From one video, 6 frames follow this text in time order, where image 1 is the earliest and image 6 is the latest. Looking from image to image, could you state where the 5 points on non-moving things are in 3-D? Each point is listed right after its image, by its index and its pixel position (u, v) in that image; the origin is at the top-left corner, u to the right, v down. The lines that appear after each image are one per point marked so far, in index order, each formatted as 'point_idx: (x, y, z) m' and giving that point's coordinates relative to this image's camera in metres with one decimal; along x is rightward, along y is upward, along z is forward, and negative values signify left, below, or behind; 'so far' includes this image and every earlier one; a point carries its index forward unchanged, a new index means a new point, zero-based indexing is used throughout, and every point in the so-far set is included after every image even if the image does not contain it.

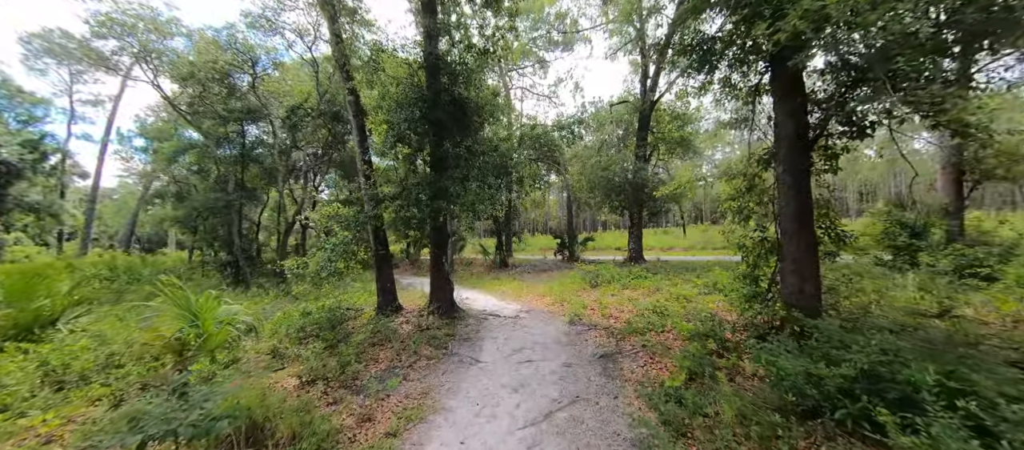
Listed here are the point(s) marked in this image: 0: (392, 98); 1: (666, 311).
0: (-2.8, +2.9, +8.3) m
1: (+3.3, -1.9, +7.7) m
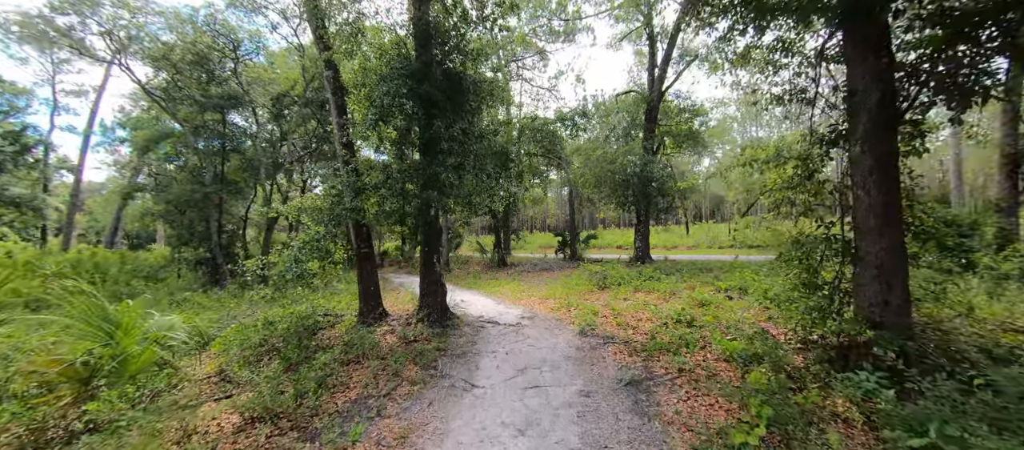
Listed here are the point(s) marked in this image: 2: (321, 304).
0: (-2.7, +3.0, +7.1) m
1: (+3.3, -1.8, +6.6) m
2: (-4.6, -1.9, +8.6) m
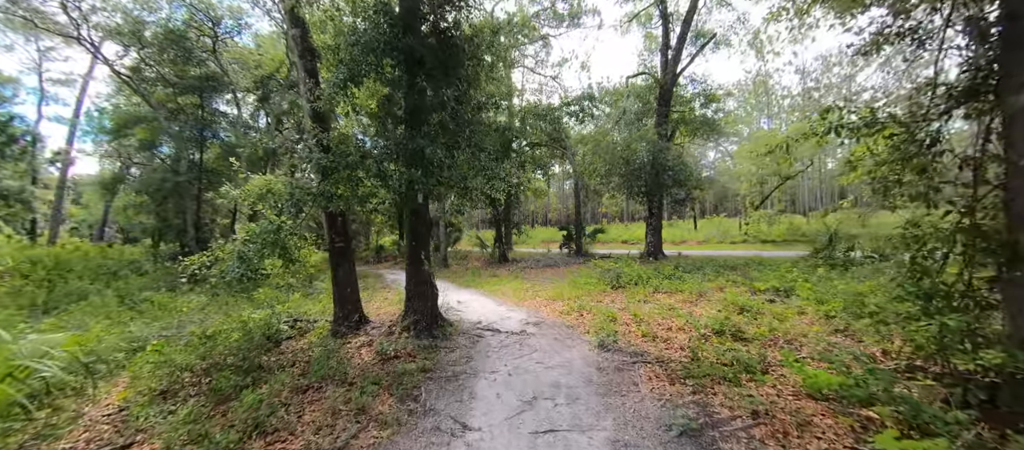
0: (-2.6, +3.2, +5.8) m
1: (+3.4, -1.6, +5.3) m
2: (-4.6, -1.7, +7.3) m
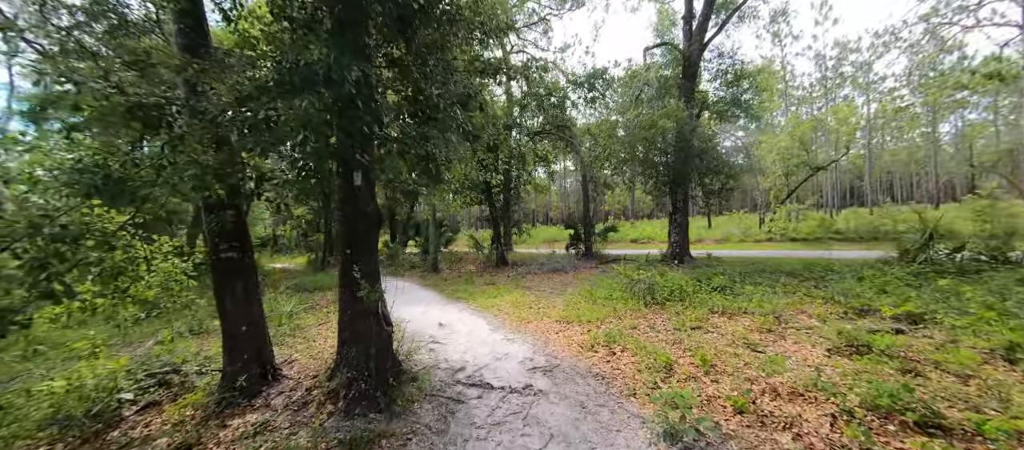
0: (-2.7, +3.2, +3.2) m
1: (+3.4, -1.6, +2.8) m
2: (-4.6, -1.7, +4.8) m
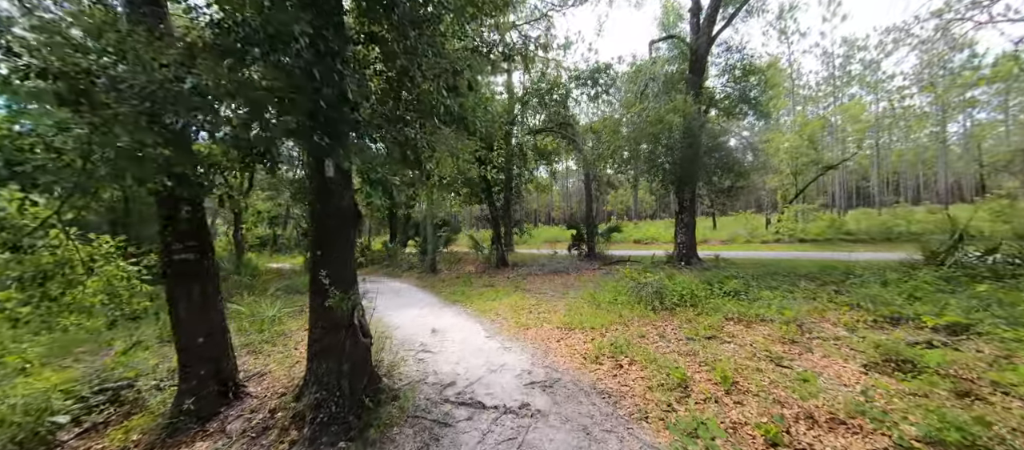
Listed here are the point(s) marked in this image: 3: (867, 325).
0: (-2.8, +3.3, +2.8) m
1: (+3.3, -1.6, +2.3) m
2: (-4.6, -1.7, +4.3) m
3: (+5.3, -1.5, +5.4) m
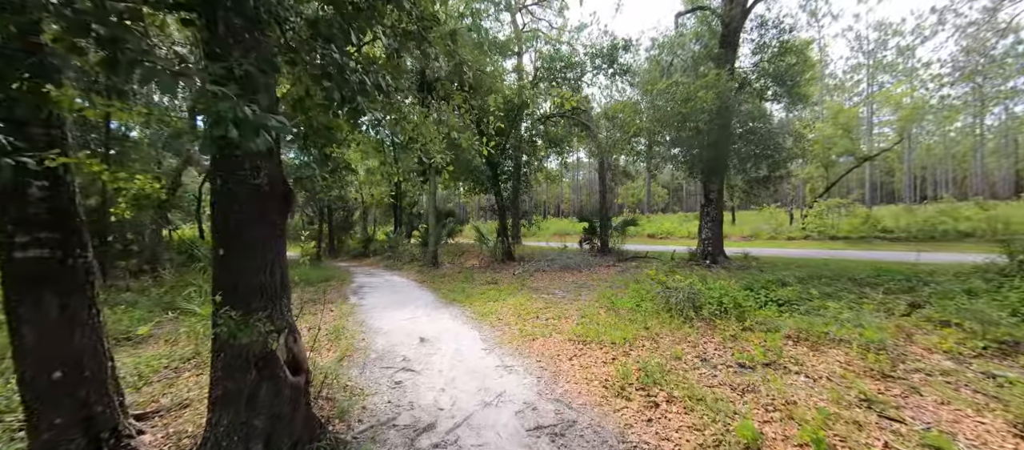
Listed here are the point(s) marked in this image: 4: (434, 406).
0: (-2.7, +3.4, +1.5) m
1: (+3.2, -1.6, +1.0) m
2: (-4.6, -1.5, +3.2) m
3: (+5.3, -1.4, +4.1) m
4: (-0.8, -1.9, +3.7) m
